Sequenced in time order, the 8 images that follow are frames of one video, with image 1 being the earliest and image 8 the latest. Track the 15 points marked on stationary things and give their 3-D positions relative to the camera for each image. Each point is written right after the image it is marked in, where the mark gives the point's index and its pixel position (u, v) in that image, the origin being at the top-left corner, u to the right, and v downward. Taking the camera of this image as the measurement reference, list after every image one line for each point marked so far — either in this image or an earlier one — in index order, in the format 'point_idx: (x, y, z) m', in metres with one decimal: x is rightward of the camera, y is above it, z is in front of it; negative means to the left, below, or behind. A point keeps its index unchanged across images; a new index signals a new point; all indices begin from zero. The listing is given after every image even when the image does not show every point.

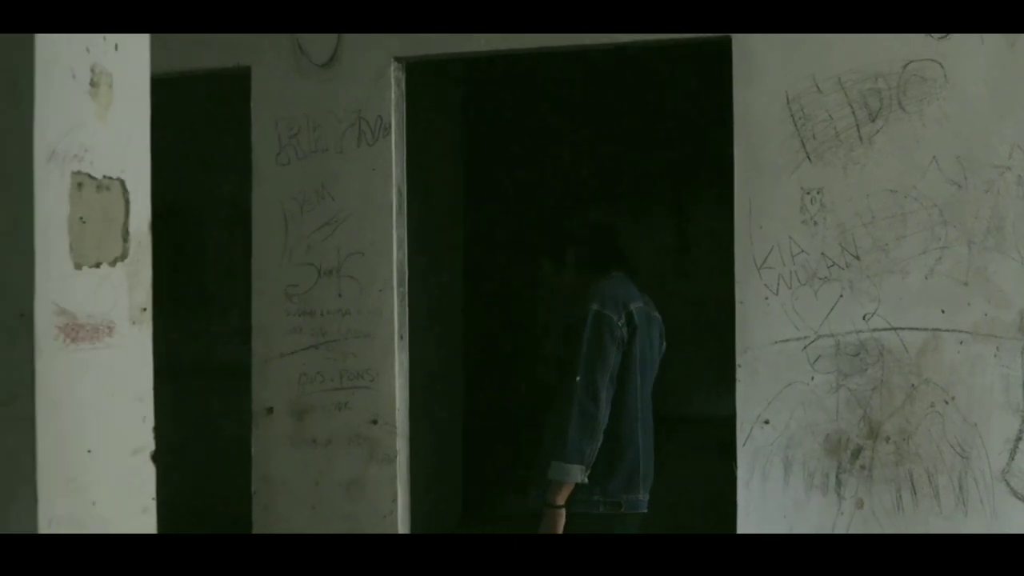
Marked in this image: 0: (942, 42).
0: (+0.8, +0.4, +2.7) m
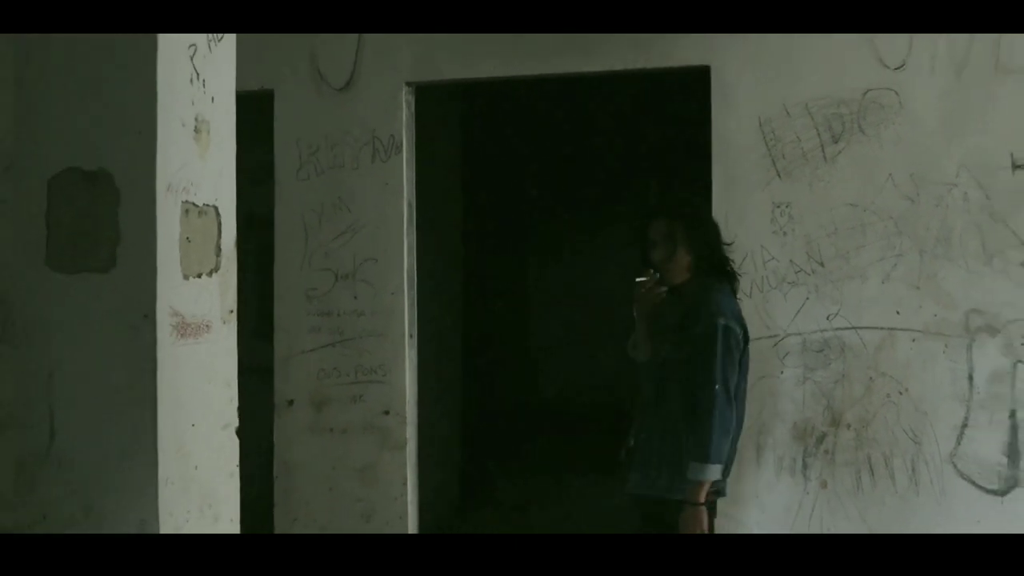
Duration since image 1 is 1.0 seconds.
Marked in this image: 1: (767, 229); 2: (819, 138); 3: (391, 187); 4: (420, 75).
0: (+0.8, +0.4, +3.0) m
1: (+0.5, +0.1, +3.1) m
2: (+0.6, +0.3, +3.0) m
3: (-0.3, +0.2, +3.3) m
4: (-0.2, +0.5, +3.3) m
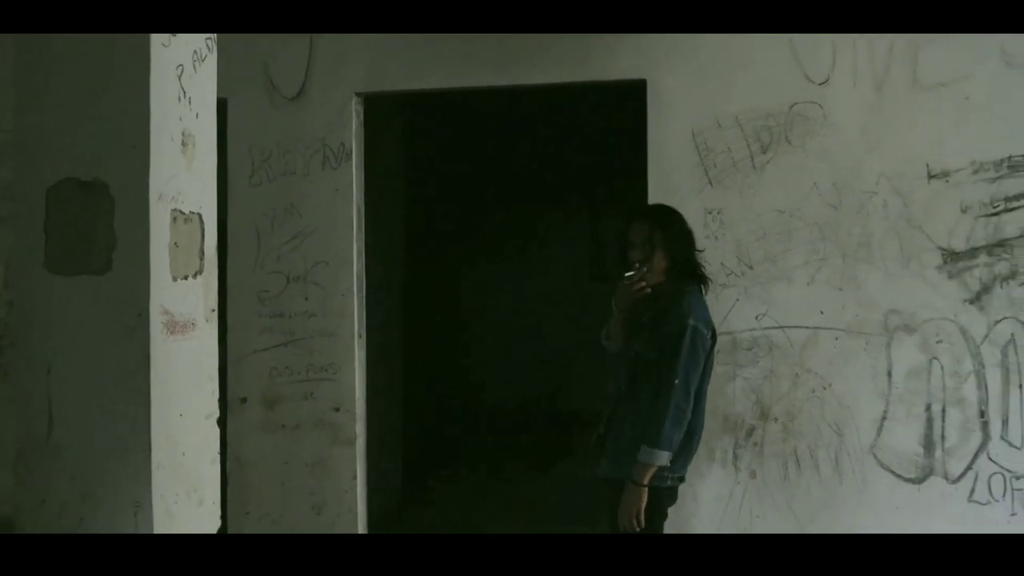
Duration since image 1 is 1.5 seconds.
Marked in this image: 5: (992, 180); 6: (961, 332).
0: (+0.7, +0.4, +3.2) m
1: (+0.4, +0.1, +3.2) m
2: (+0.5, +0.3, +3.2) m
3: (-0.4, +0.2, +3.5) m
4: (-0.3, +0.5, +3.5) m
5: (+1.0, +0.2, +3.1) m
6: (+1.0, -0.1, +3.1) m
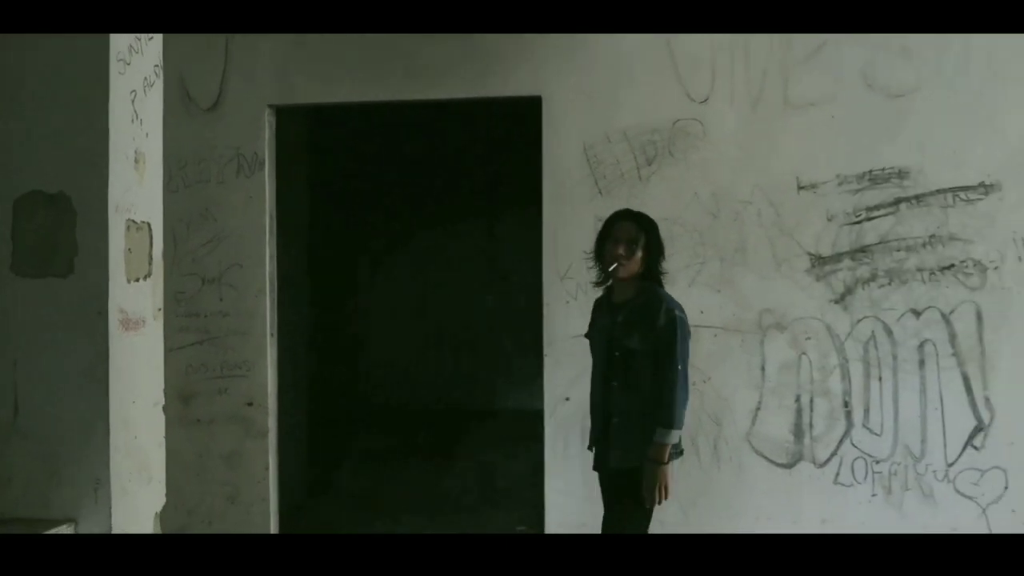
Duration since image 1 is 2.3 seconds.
0: (+0.4, +0.4, +3.5) m
1: (+0.2, +0.1, +3.5) m
2: (+0.3, +0.3, +3.5) m
3: (-0.7, +0.2, +3.7) m
4: (-0.6, +0.5, +3.7) m
5: (+0.8, +0.2, +3.4) m
6: (+0.7, -0.1, +3.4) m
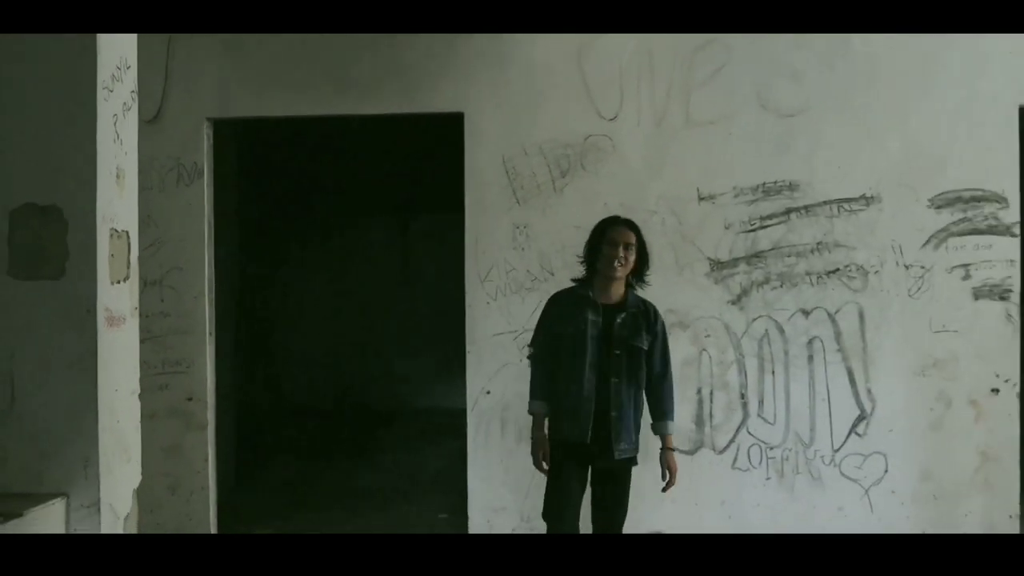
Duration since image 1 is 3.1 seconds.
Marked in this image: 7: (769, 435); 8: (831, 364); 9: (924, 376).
0: (+0.3, +0.4, +3.8) m
1: (0.0, +0.1, +3.8) m
2: (+0.1, +0.3, +3.8) m
3: (-0.9, +0.2, +3.9) m
4: (-0.8, +0.5, +3.9) m
5: (+0.6, +0.2, +3.7) m
6: (+0.6, -0.1, +3.7) m
7: (+0.7, -0.4, +3.7) m
8: (+0.8, -0.2, +3.8) m
9: (+1.1, -0.2, +3.8) m
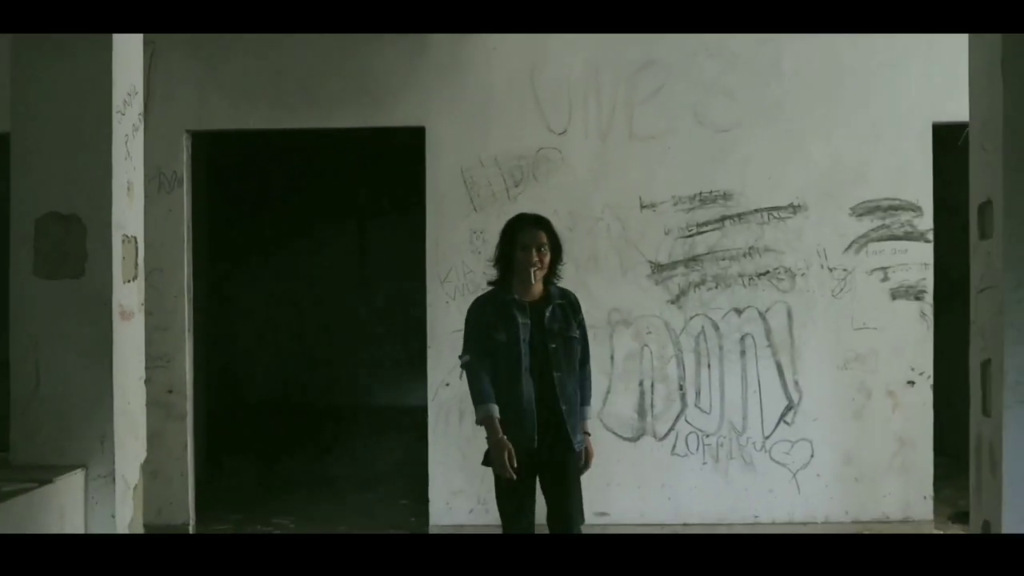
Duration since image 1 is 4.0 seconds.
0: (+0.1, +0.4, +4.1) m
1: (-0.1, +0.1, +4.1) m
2: (0.0, +0.3, +4.1) m
3: (-1.0, +0.2, +4.2) m
4: (-0.9, +0.5, +4.2) m
5: (+0.5, +0.2, +4.1) m
6: (+0.4, -0.1, +4.1) m
7: (+0.5, -0.4, +4.1) m
8: (+0.7, -0.2, +4.1) m
9: (+1.0, -0.2, +4.1) m
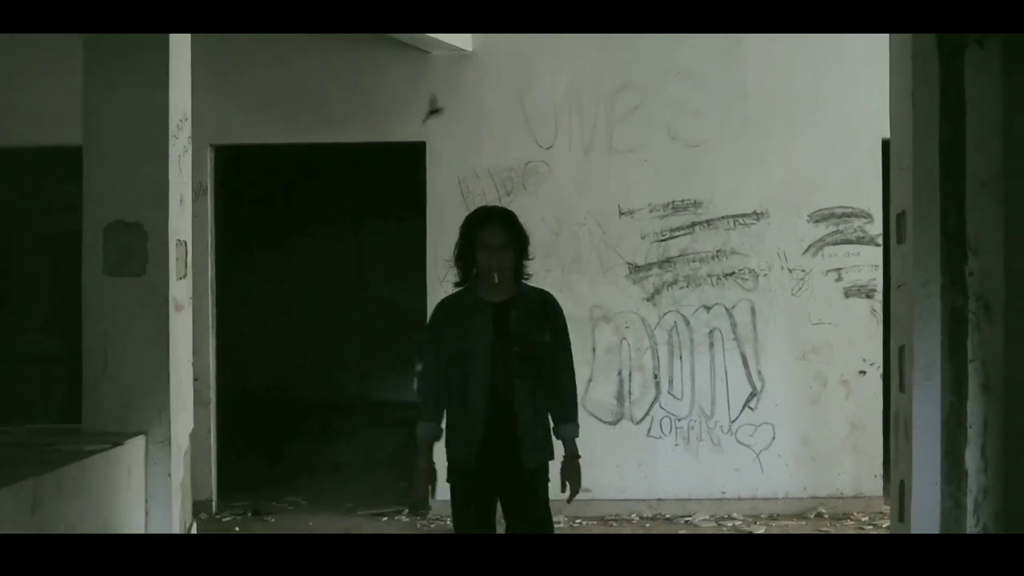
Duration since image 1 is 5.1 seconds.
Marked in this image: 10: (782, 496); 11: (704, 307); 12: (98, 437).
0: (+0.1, +0.4, +4.6) m
1: (-0.2, +0.1, +4.6) m
2: (0.0, +0.3, +4.6) m
3: (-1.0, +0.2, +4.6) m
4: (-0.9, +0.5, +4.7) m
5: (+0.5, +0.2, +4.6) m
6: (+0.4, -0.1, +4.5) m
7: (+0.5, -0.4, +4.6) m
8: (+0.7, -0.2, +4.6) m
9: (+0.9, -0.2, +4.6) m
10: (+0.9, -0.7, +4.6) m
11: (+0.6, -0.1, +4.6) m
12: (-0.8, -0.3, +2.8) m
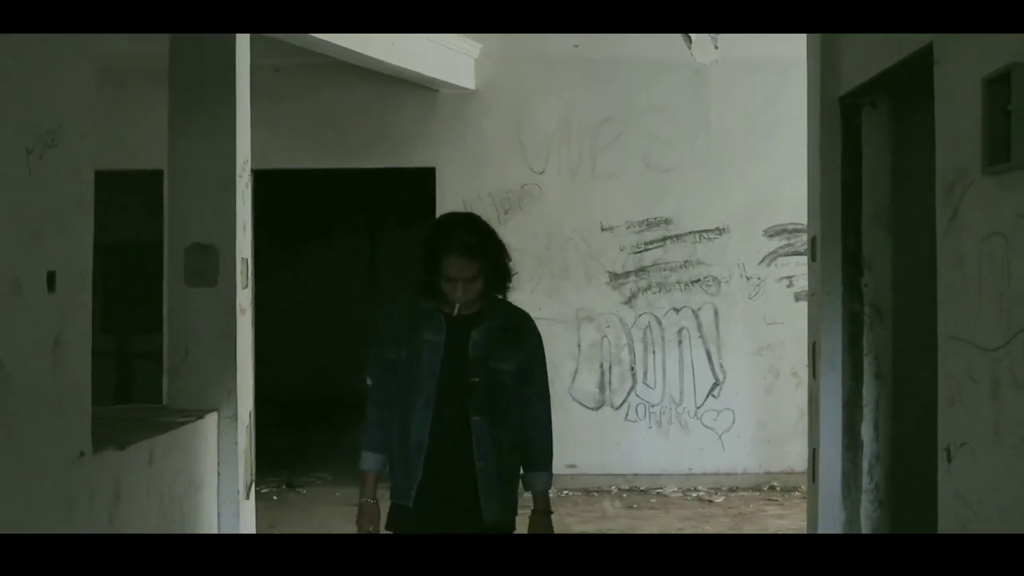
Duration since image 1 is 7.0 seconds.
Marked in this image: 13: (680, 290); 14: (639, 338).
0: (+0.1, +0.4, +5.3) m
1: (-0.2, +0.1, +5.3) m
2: (-0.1, +0.3, +5.3) m
3: (-1.0, +0.2, +5.4) m
4: (-1.0, +0.5, +5.4) m
5: (+0.5, +0.2, +5.3) m
6: (+0.4, -0.1, +5.3) m
7: (+0.5, -0.4, +5.3) m
8: (+0.7, -0.2, +5.3) m
9: (+0.9, -0.2, +5.3) m
10: (+0.8, -0.7, +5.3) m
11: (+0.6, -0.1, +5.3) m
12: (-0.8, -0.3, +3.5) m
13: (+0.6, 0.0, +5.3) m
14: (+0.5, -0.2, +5.3) m
